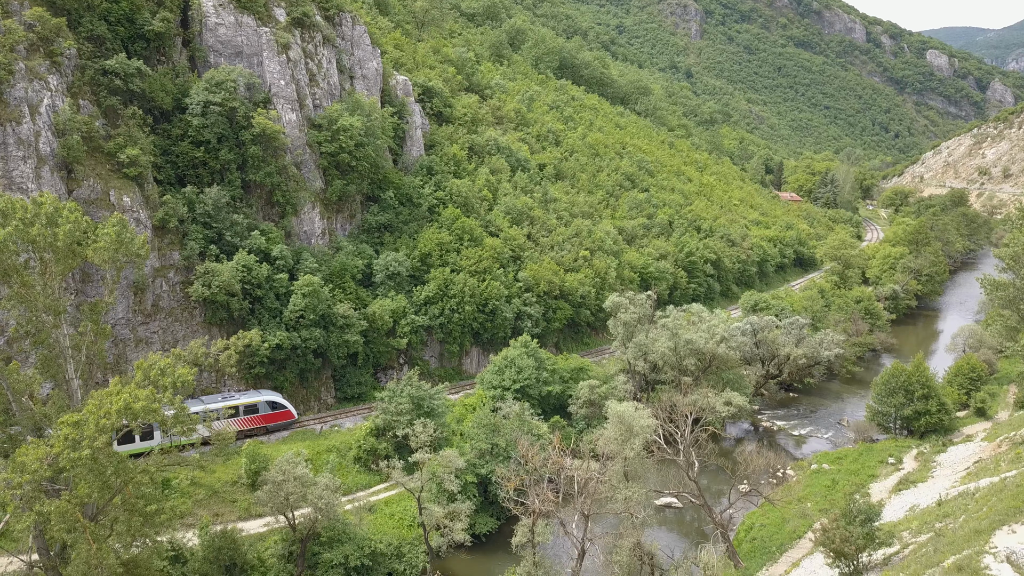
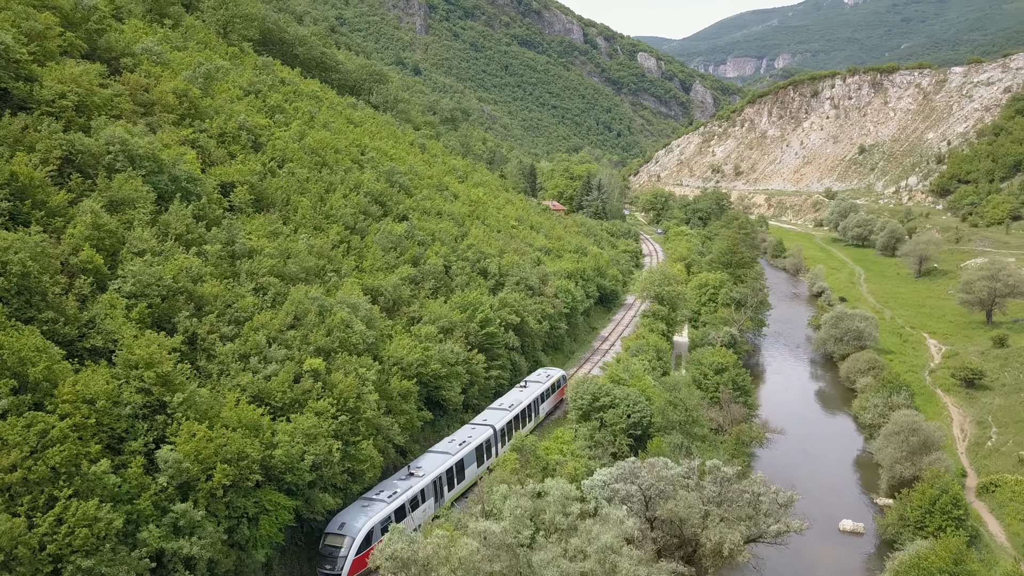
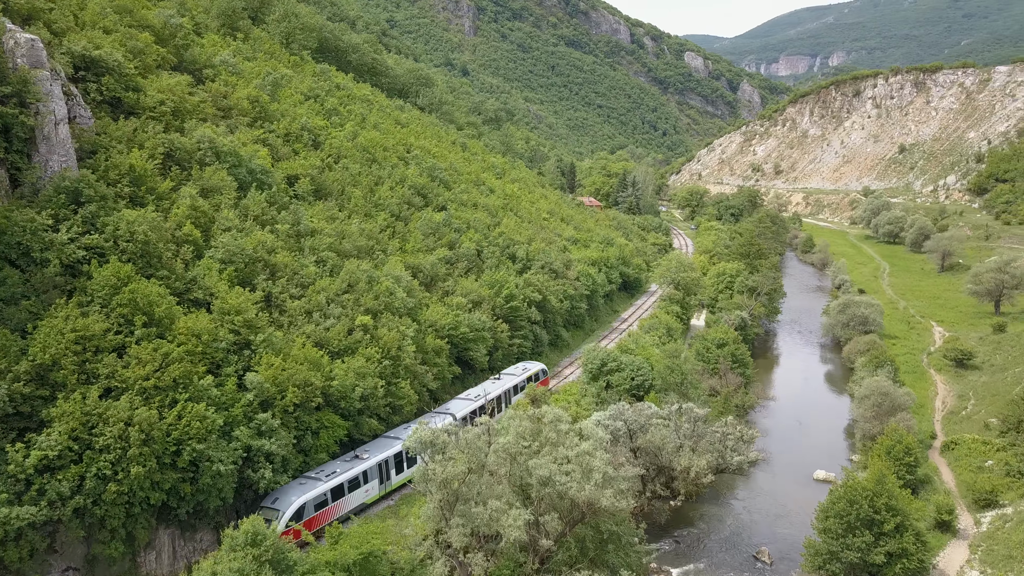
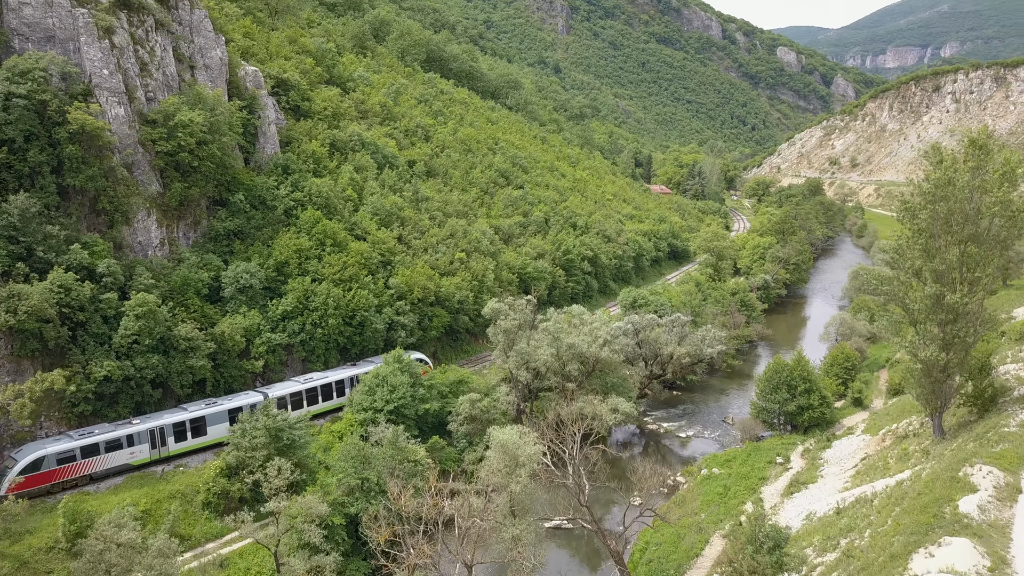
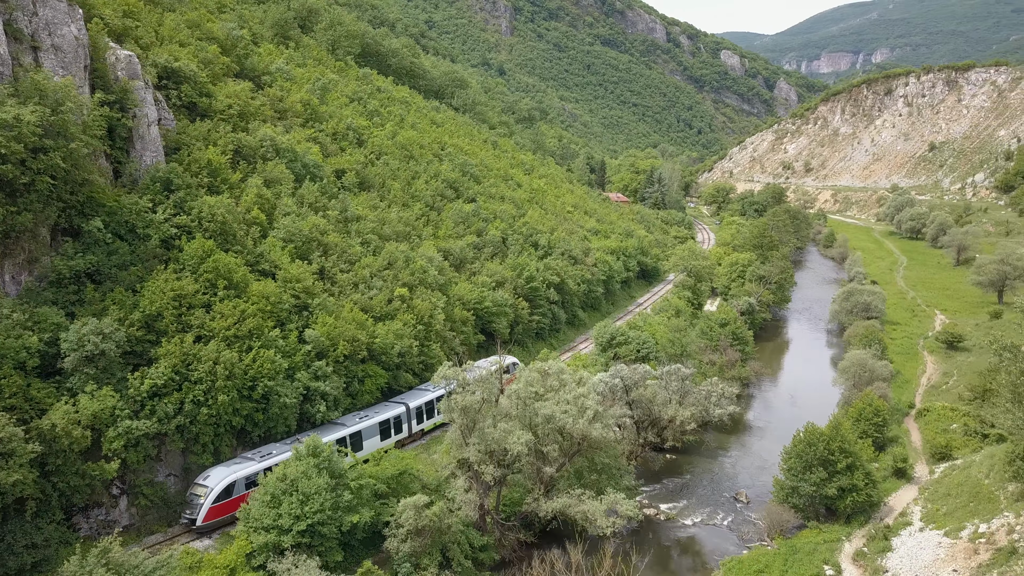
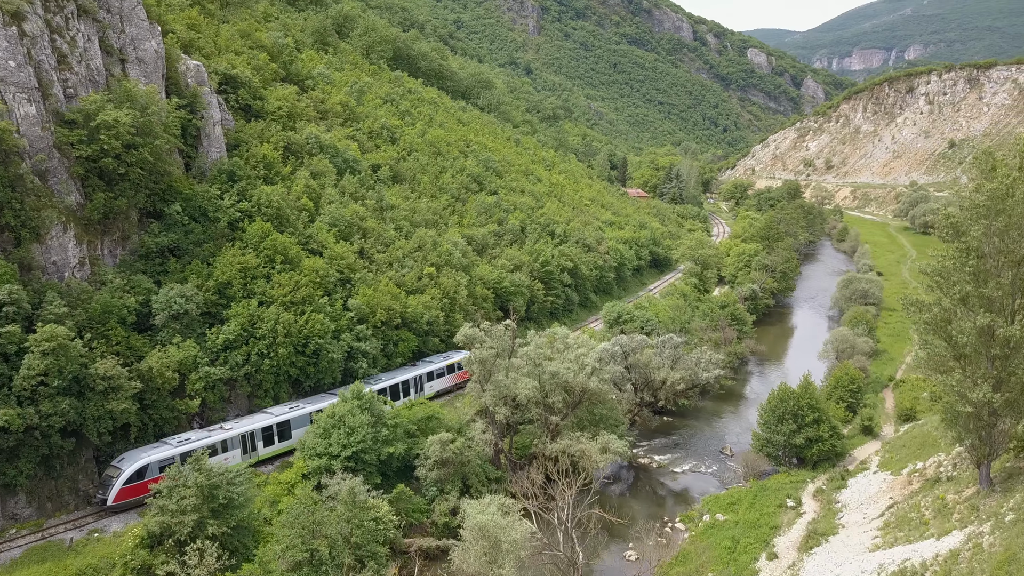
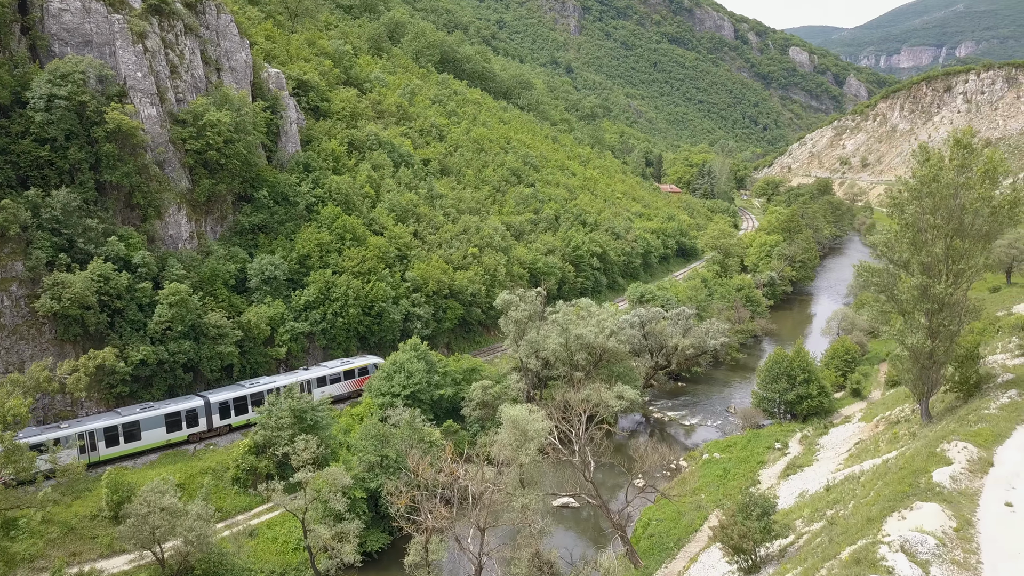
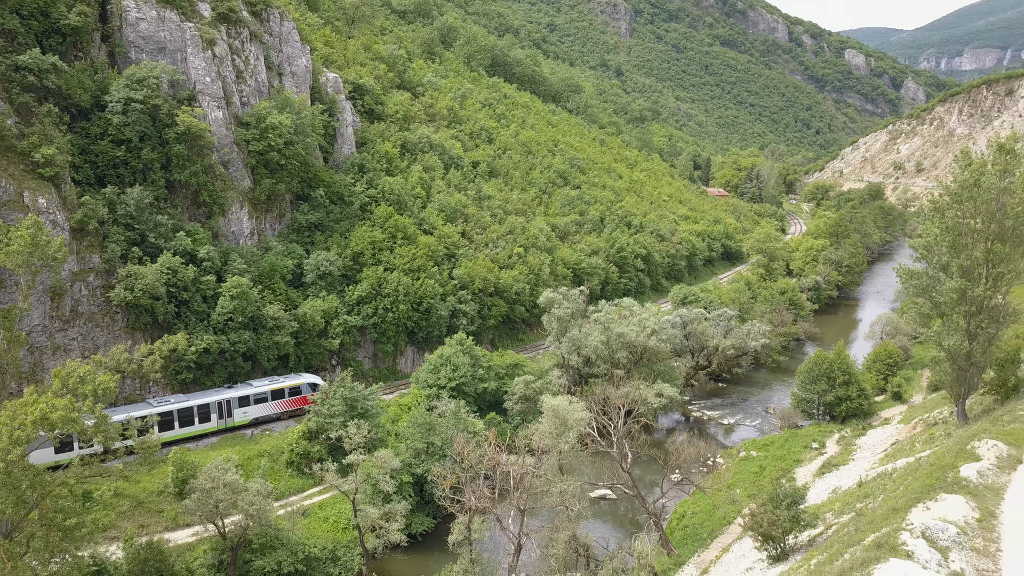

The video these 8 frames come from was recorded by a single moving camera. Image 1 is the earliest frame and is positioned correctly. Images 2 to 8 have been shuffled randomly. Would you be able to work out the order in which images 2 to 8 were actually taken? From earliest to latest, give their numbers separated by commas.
8, 7, 4, 6, 5, 3, 2
